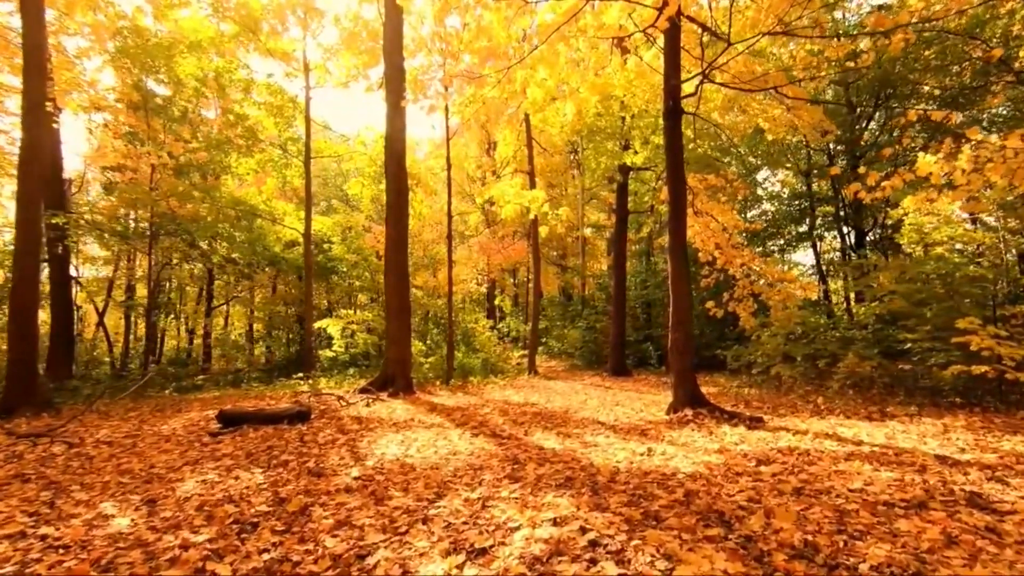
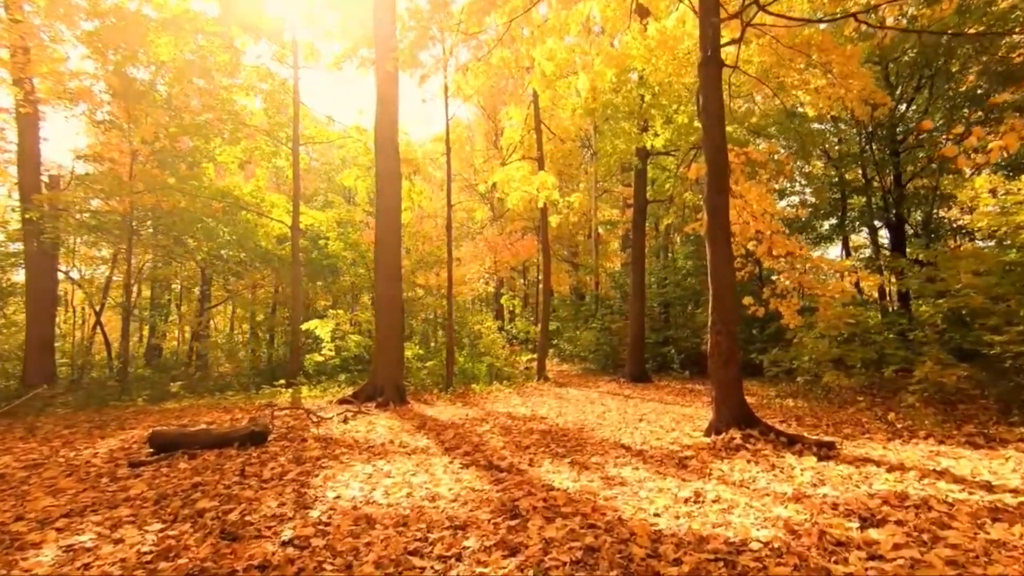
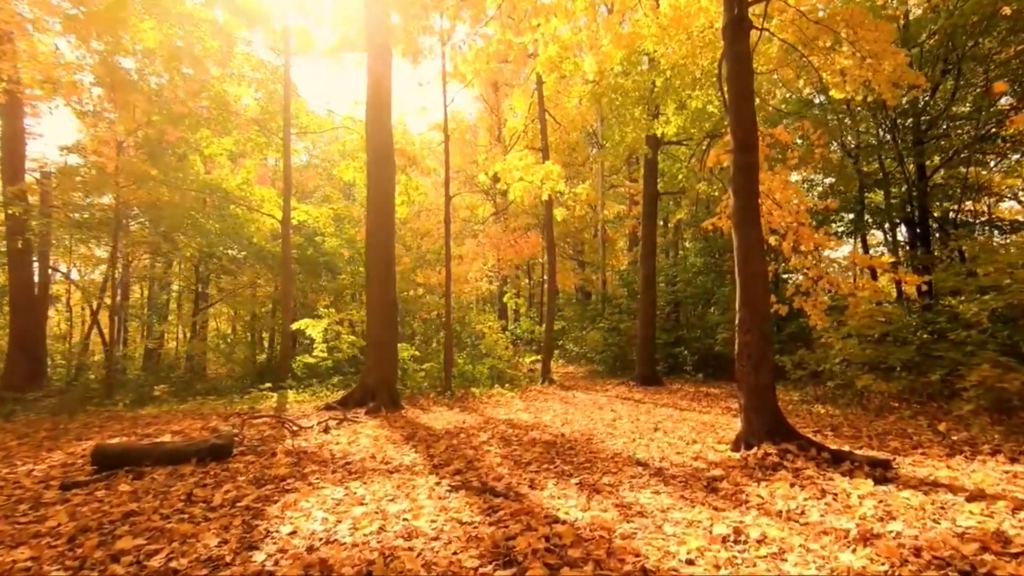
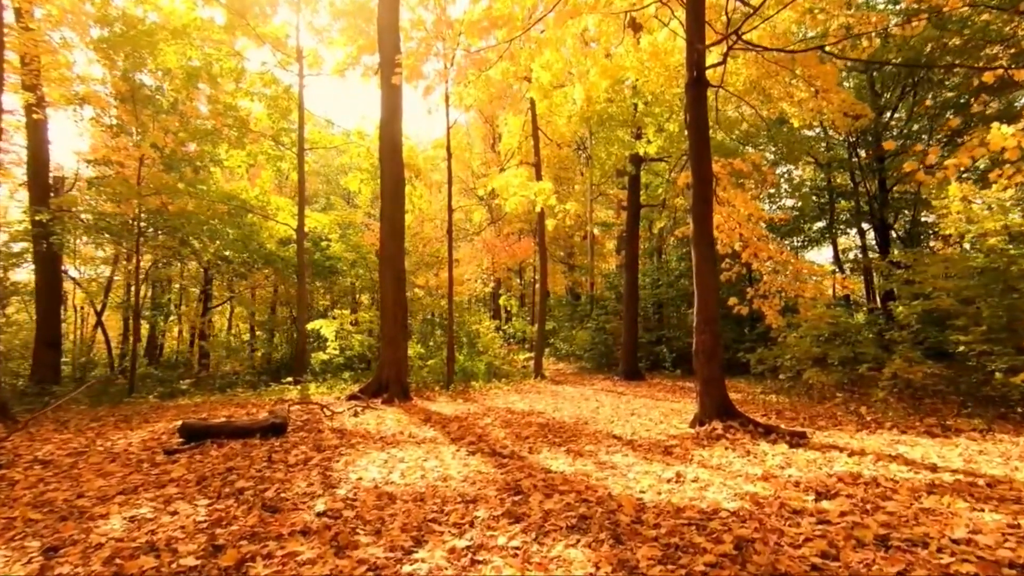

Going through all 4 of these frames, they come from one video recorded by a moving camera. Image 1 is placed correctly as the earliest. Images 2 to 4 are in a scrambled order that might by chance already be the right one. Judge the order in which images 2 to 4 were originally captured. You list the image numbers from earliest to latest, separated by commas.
4, 2, 3
